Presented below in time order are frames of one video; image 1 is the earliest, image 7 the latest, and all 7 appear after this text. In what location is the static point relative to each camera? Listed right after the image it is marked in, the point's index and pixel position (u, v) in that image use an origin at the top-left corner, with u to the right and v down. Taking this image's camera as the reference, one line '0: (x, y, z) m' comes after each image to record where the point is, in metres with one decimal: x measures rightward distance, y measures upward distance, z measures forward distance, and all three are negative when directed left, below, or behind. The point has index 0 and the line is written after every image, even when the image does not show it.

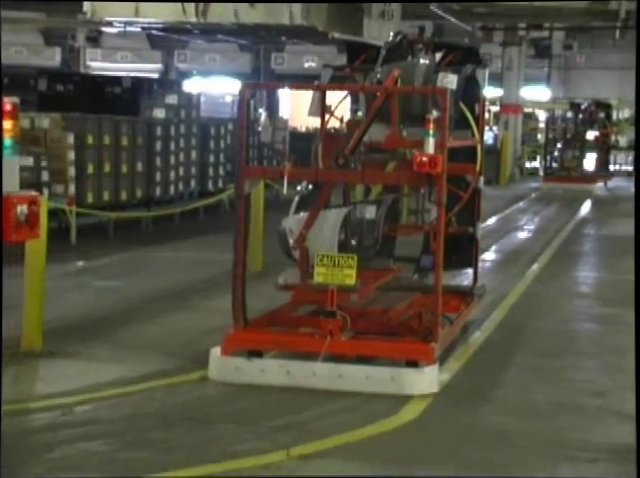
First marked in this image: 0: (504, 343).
0: (+1.4, -0.8, +8.4) m
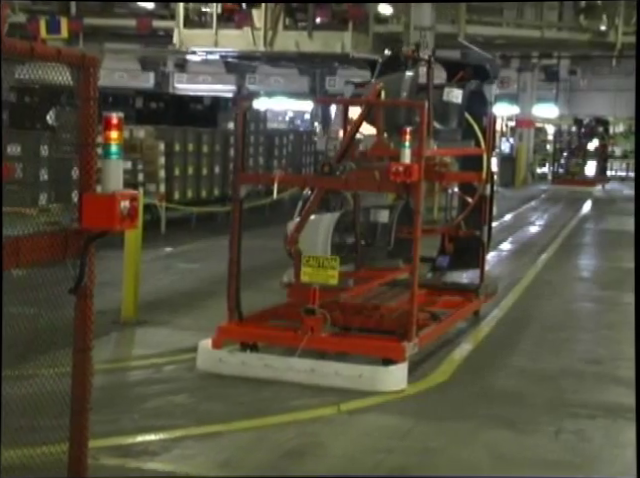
0: (+1.8, -0.8, +9.5) m
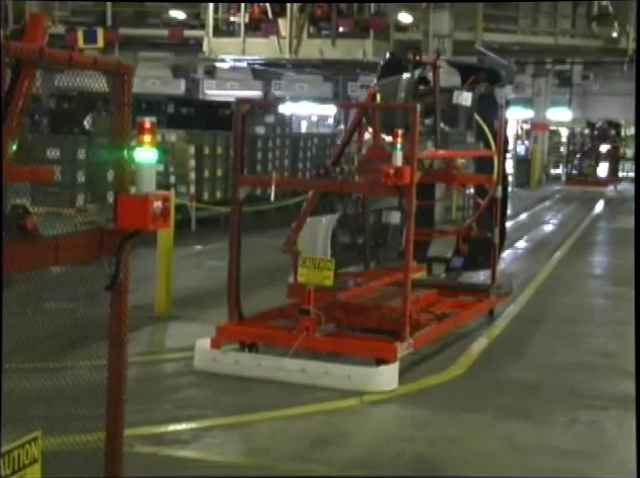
0: (+2.0, -0.8, +9.7) m
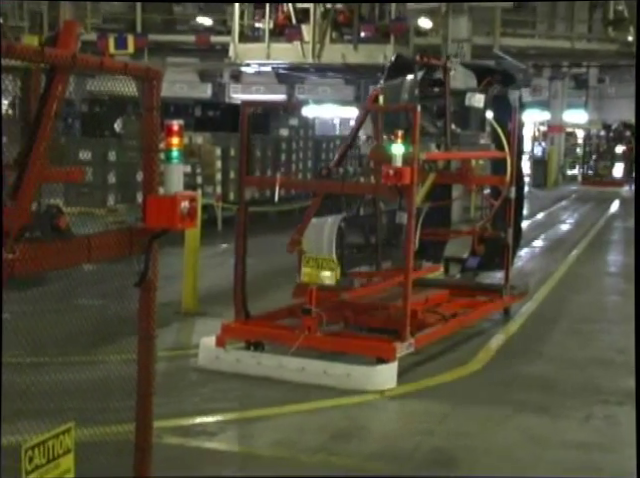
0: (+2.2, -0.8, +9.9) m
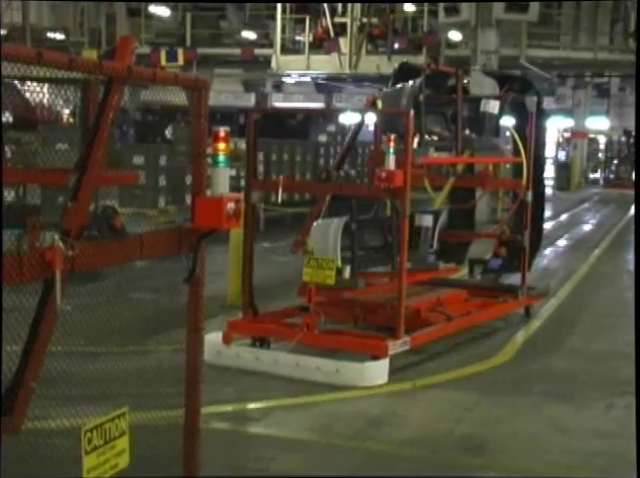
0: (+2.6, -0.8, +10.3) m
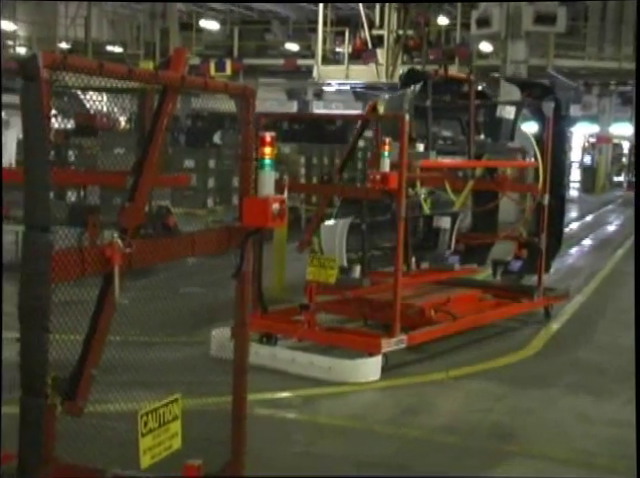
0: (+2.9, -0.8, +10.7) m
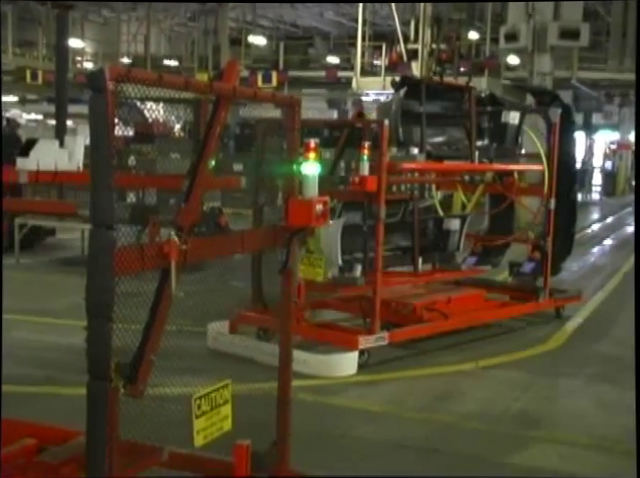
0: (+3.3, -0.8, +11.2) m
